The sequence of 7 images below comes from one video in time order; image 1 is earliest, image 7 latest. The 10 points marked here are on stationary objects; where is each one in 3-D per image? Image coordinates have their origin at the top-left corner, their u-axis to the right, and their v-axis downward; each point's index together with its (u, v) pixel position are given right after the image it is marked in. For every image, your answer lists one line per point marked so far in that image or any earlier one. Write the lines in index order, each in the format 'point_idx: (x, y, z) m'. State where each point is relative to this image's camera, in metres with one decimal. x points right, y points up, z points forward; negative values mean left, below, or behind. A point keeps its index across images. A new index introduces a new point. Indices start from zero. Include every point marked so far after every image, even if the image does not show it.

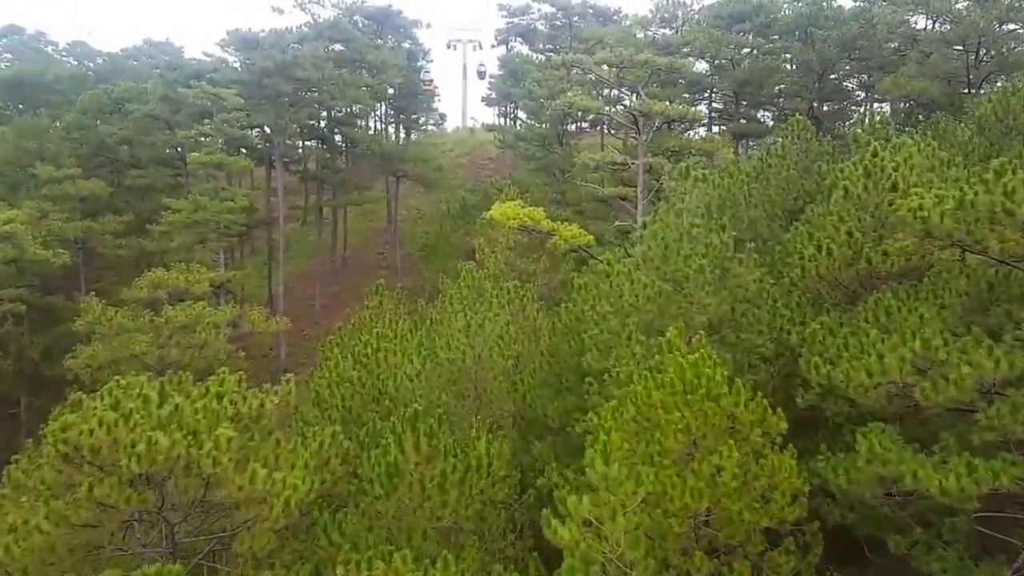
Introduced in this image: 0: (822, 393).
0: (+2.6, -0.9, +8.8) m
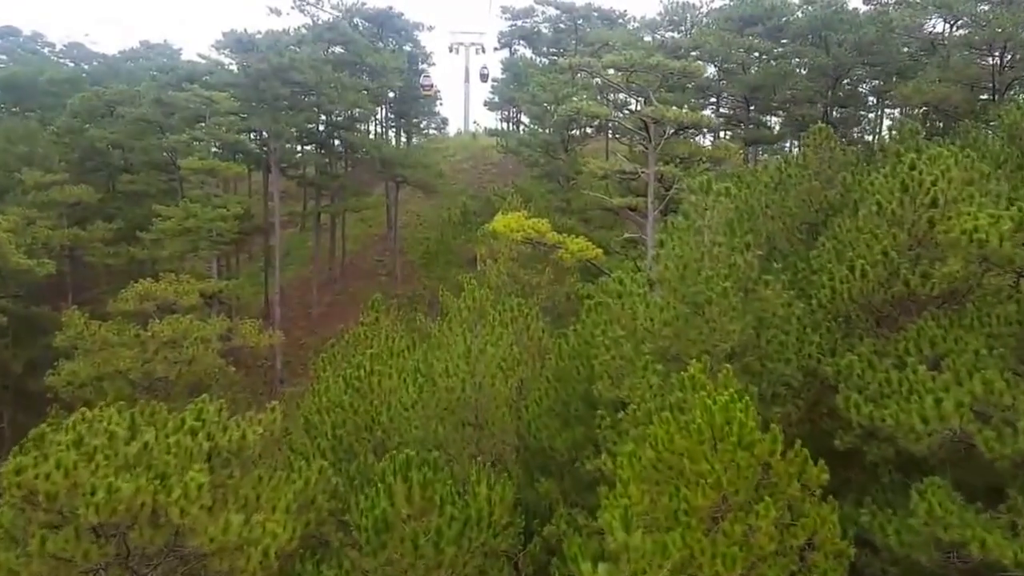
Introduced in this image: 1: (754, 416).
0: (+2.7, -1.1, +8.0) m
1: (+1.6, -0.8, +6.9) m
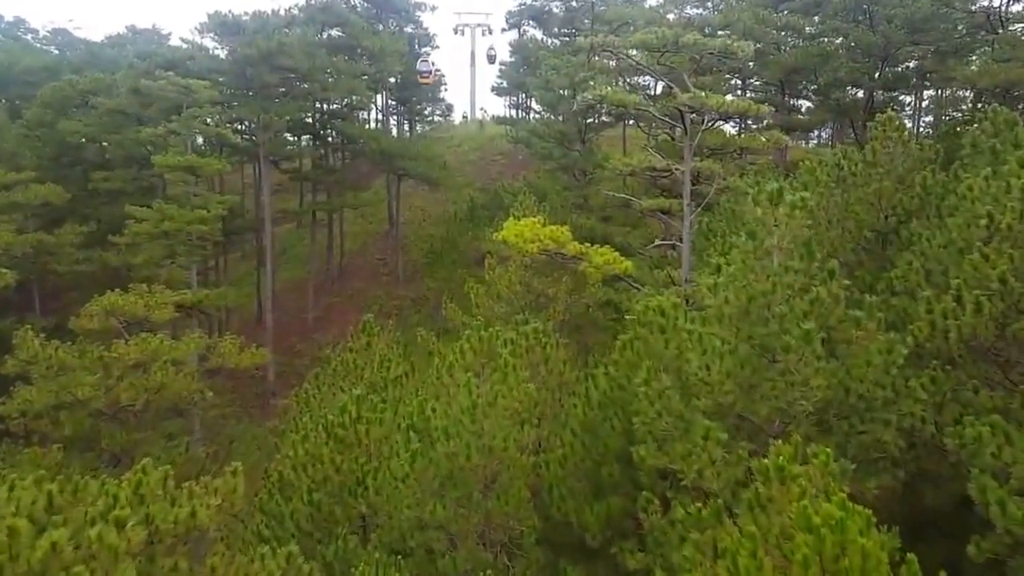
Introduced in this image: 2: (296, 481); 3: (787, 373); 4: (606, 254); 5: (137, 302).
0: (+2.8, -1.4, +5.9) m
1: (+1.7, -1.2, +4.9) m
2: (-1.9, -1.7, +9.2) m
3: (+1.8, -0.6, +7.0) m
4: (+1.1, +0.4, +12.1) m
5: (-5.9, -0.2, +16.8) m
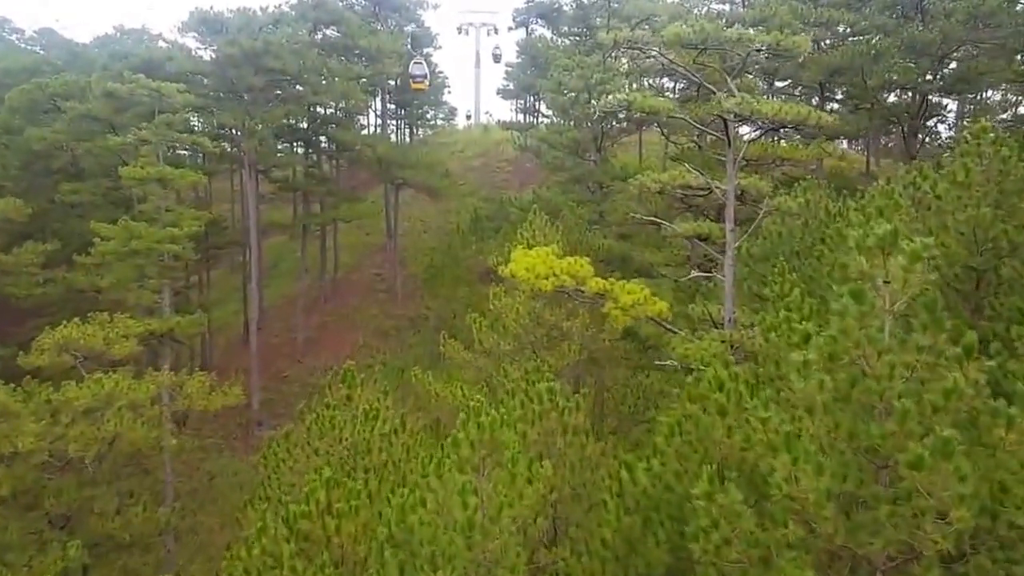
0: (+2.8, -1.8, +3.9) m
1: (+1.7, -1.6, +2.8) m
2: (-1.9, -2.1, +7.1) m
3: (+1.9, -1.0, +5.0) m
4: (+1.2, 0.0, +10.0) m
5: (-5.8, -0.6, +14.8) m
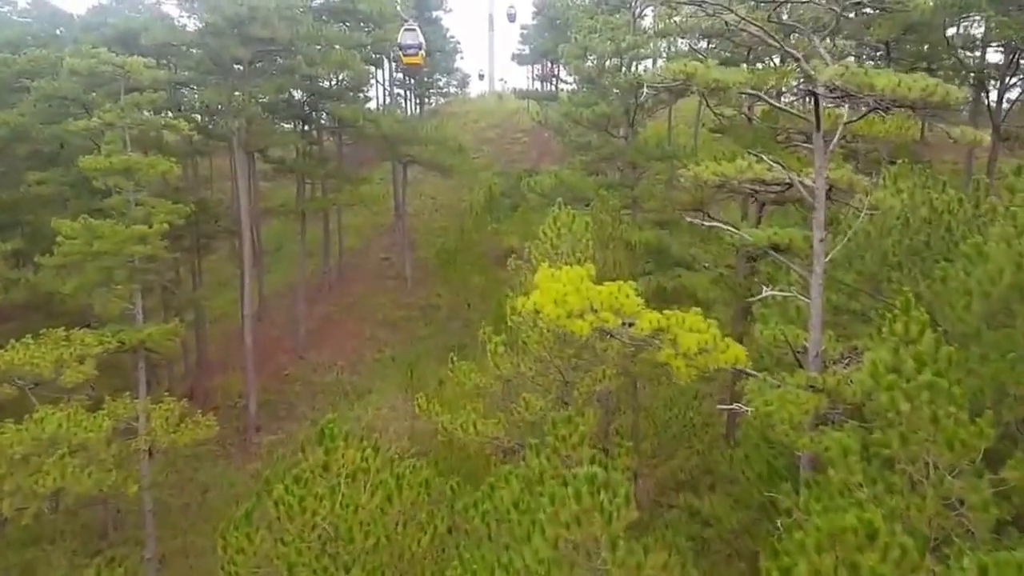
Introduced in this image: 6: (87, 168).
0: (+2.9, -2.2, +1.6) m
1: (+1.8, -2.0, +0.5) m
2: (-1.7, -2.5, +4.9) m
3: (+2.0, -1.4, +2.6) m
4: (+1.3, -0.3, +7.7) m
5: (-5.5, -0.8, +12.6) m
6: (-6.0, +1.7, +15.0) m
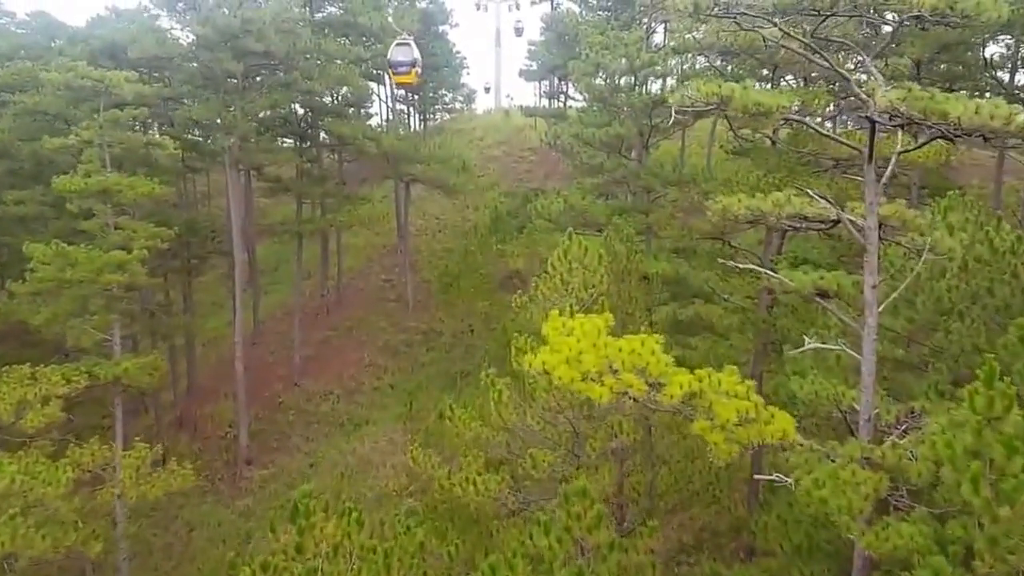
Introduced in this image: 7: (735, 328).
0: (+2.9, -2.5, +0.4) m
1: (+1.8, -2.3, -0.6) m
2: (-1.7, -2.8, +3.8) m
3: (+2.0, -1.7, +1.5) m
4: (+1.4, -0.6, +6.6) m
5: (-5.4, -1.2, +11.5) m
6: (-6.0, +1.3, +14.0) m
7: (+2.8, -0.5, +13.3) m
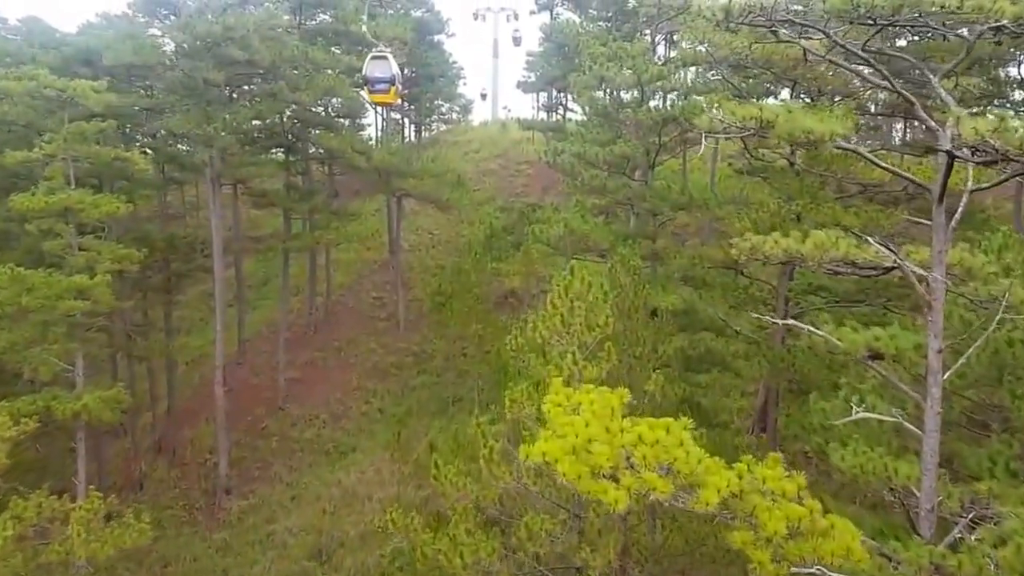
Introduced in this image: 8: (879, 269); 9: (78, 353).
0: (+2.9, -2.8, -0.7) m
1: (+1.8, -2.6, -1.8) m
2: (-1.7, -3.1, +2.6) m
3: (+2.0, -2.0, +0.4) m
4: (+1.3, -1.0, +5.4) m
5: (-5.5, -1.5, +10.3) m
6: (-6.0, +1.0, +12.8) m
7: (+2.8, -0.9, +12.1) m
8: (+2.4, +0.2, +6.8) m
9: (-5.7, -0.8, +13.7) m
